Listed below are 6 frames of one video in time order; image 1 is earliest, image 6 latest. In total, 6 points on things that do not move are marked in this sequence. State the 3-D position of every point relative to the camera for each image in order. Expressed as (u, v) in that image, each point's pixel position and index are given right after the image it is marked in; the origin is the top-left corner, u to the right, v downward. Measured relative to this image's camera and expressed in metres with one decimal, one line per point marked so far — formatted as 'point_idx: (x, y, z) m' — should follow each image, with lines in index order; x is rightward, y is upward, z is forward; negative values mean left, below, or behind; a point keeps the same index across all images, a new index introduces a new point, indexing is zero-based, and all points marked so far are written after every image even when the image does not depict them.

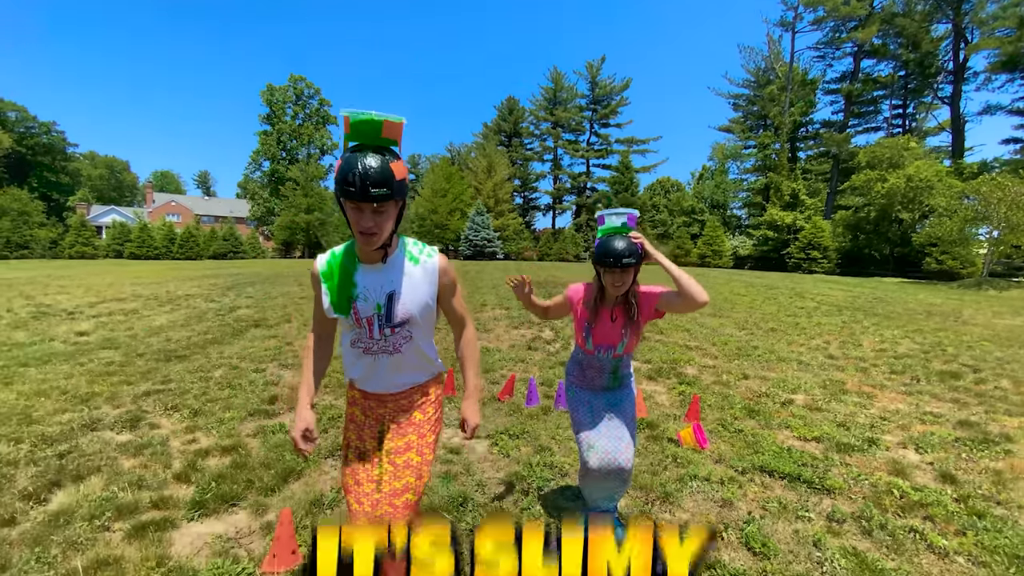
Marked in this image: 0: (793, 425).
0: (+2.9, -1.4, +4.8) m
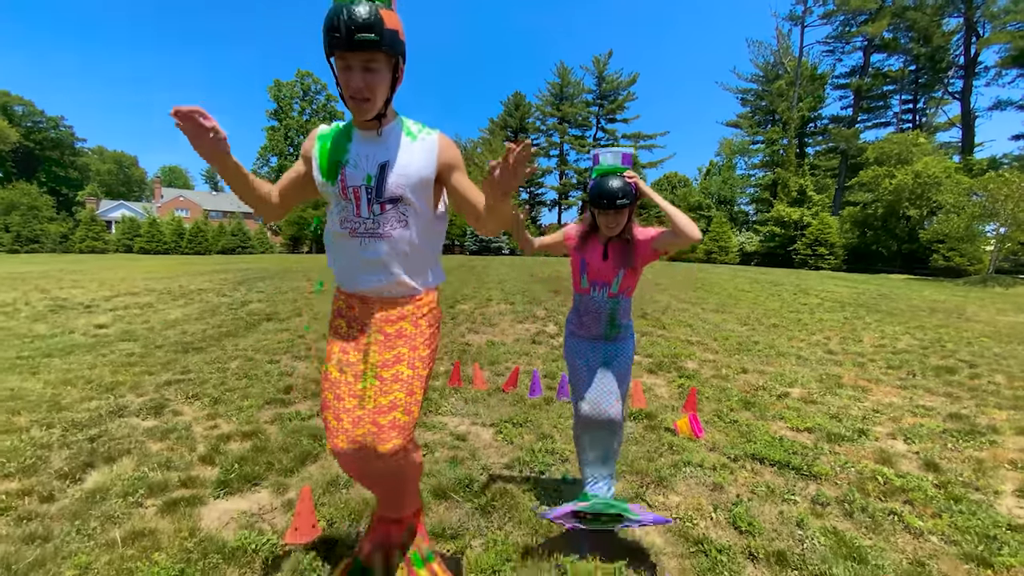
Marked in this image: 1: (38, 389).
0: (+2.9, -1.4, +5.0) m
1: (-5.2, -1.1, +5.2) m
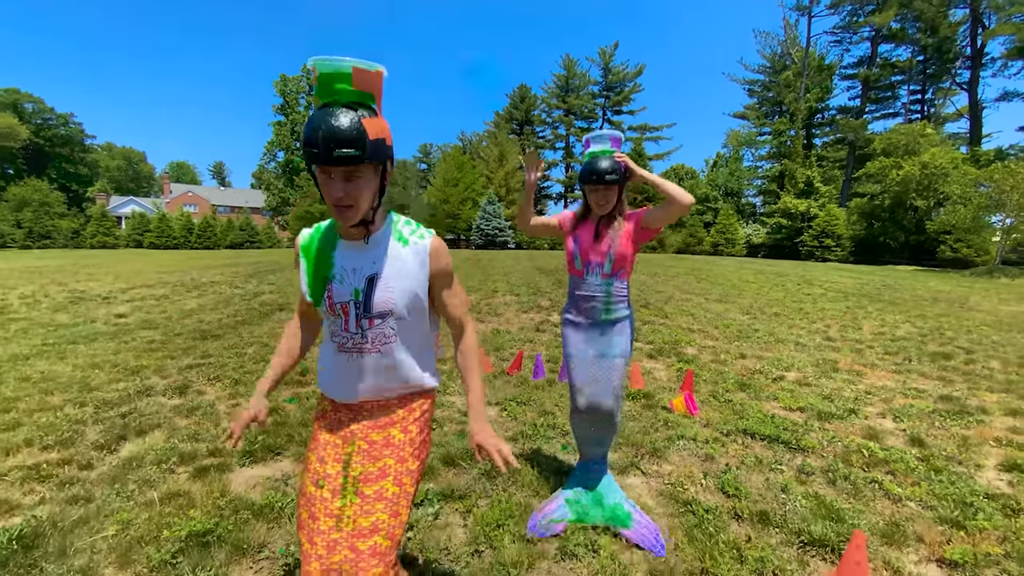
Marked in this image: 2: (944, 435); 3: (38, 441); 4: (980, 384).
0: (+2.9, -1.2, +5.2) m
1: (-5.1, -1.0, +5.5) m
2: (+4.1, -1.4, +4.5) m
3: (-3.8, -1.2, +3.8) m
4: (+6.2, -1.3, +6.3) m
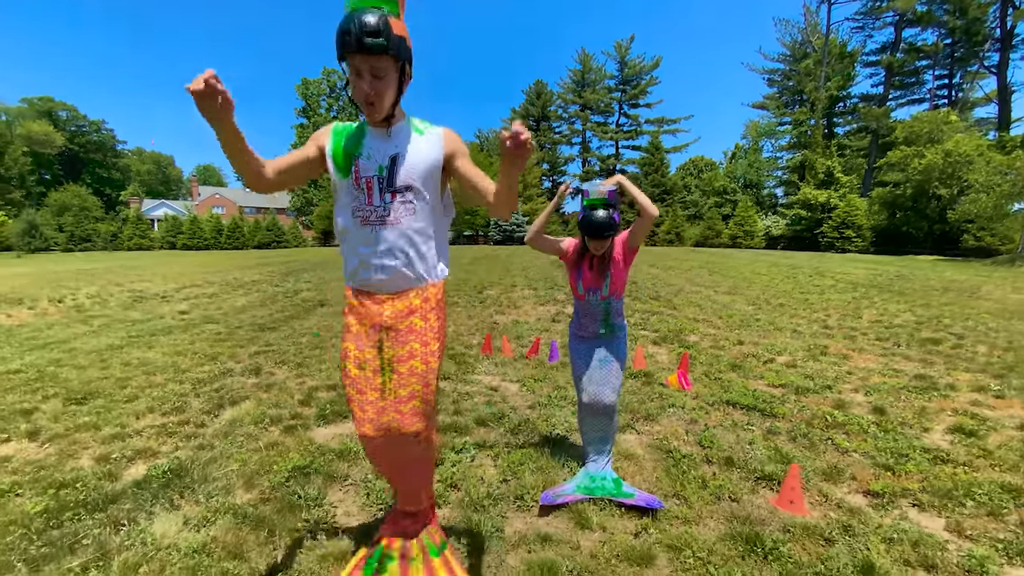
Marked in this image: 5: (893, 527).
0: (+3.2, -1.1, +5.9) m
1: (-4.9, -1.0, +6.5) m
2: (+4.3, -1.3, +5.2) m
3: (-3.6, -1.2, +4.8) m
4: (+6.5, -1.1, +6.9) m
5: (+2.4, -1.5, +3.0) m
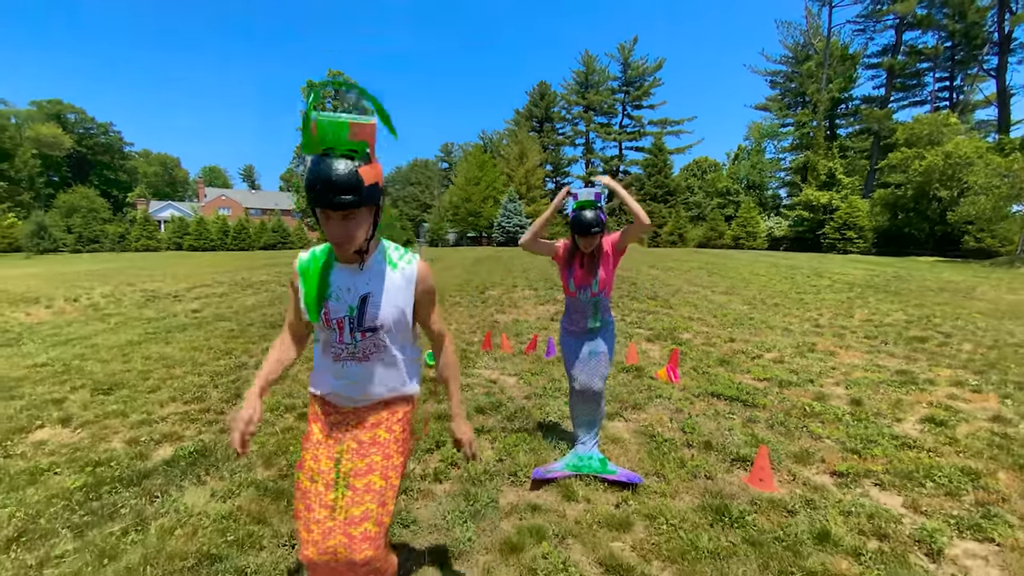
0: (+3.2, -1.1, +6.2) m
1: (-4.9, -0.9, +6.9) m
2: (+4.3, -1.3, +5.5) m
3: (-3.6, -1.2, +5.1) m
4: (+6.5, -1.1, +7.2) m
5: (+2.4, -1.5, +3.3) m
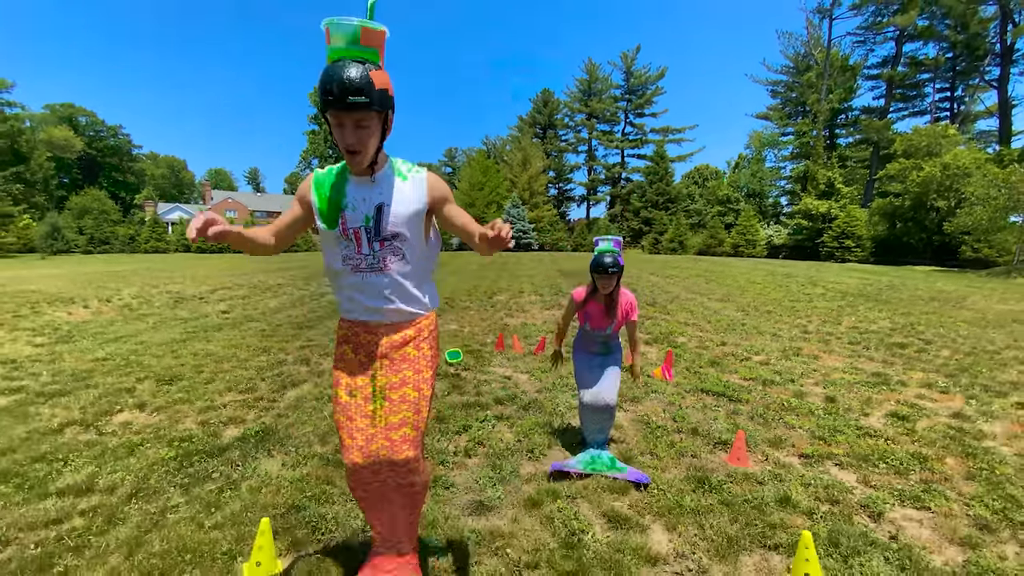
0: (+3.3, -1.2, +6.9) m
1: (-4.7, -1.0, +7.6) m
2: (+4.5, -1.4, +6.2) m
3: (-3.4, -1.2, +5.8) m
4: (+6.7, -1.3, +7.8) m
5: (+2.6, -1.6, +4.0) m
